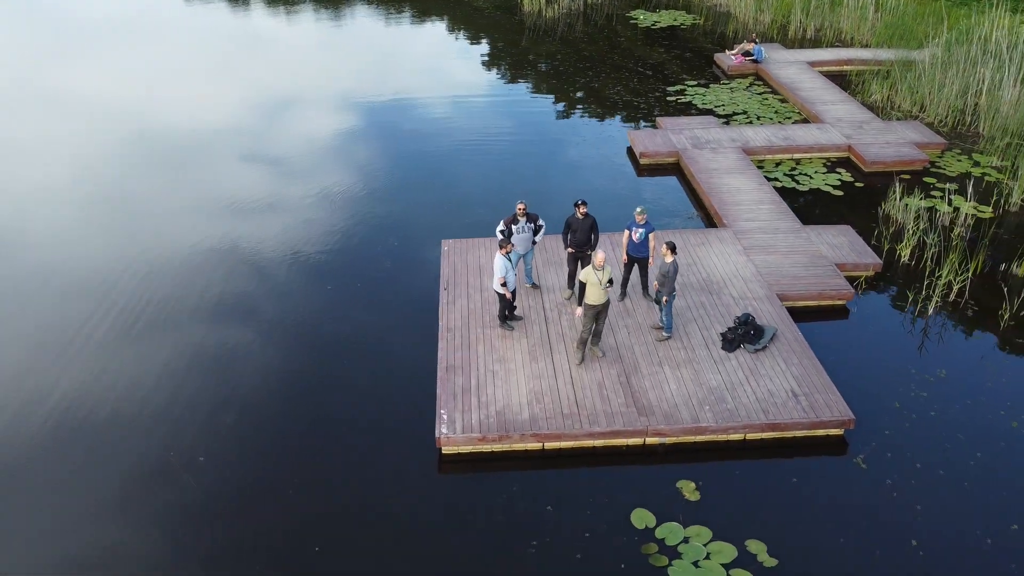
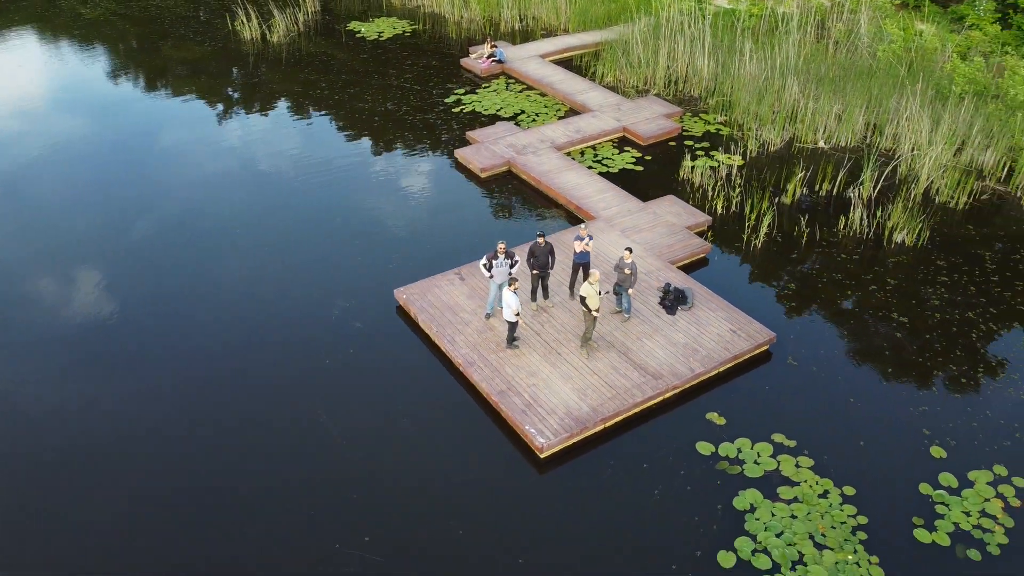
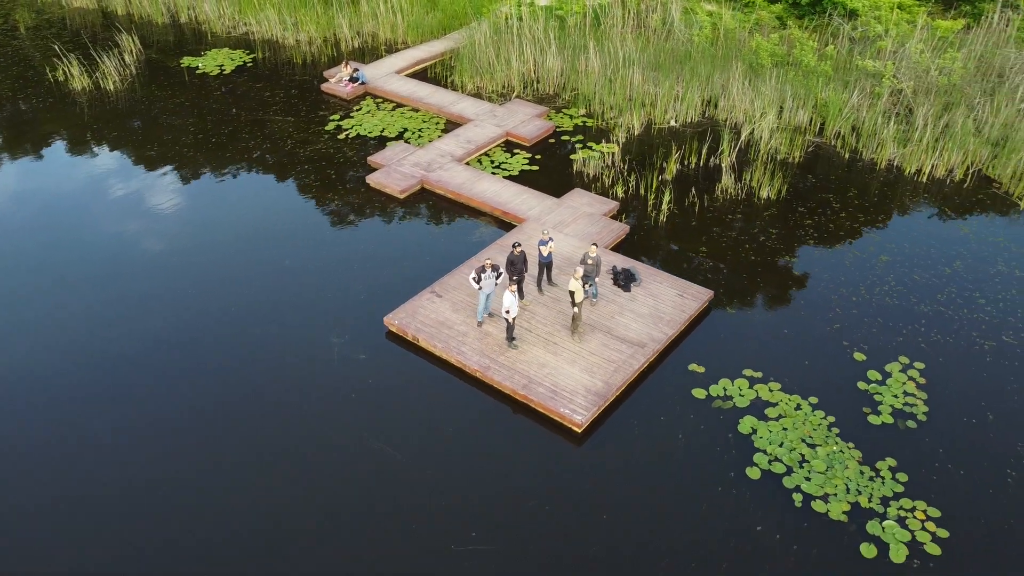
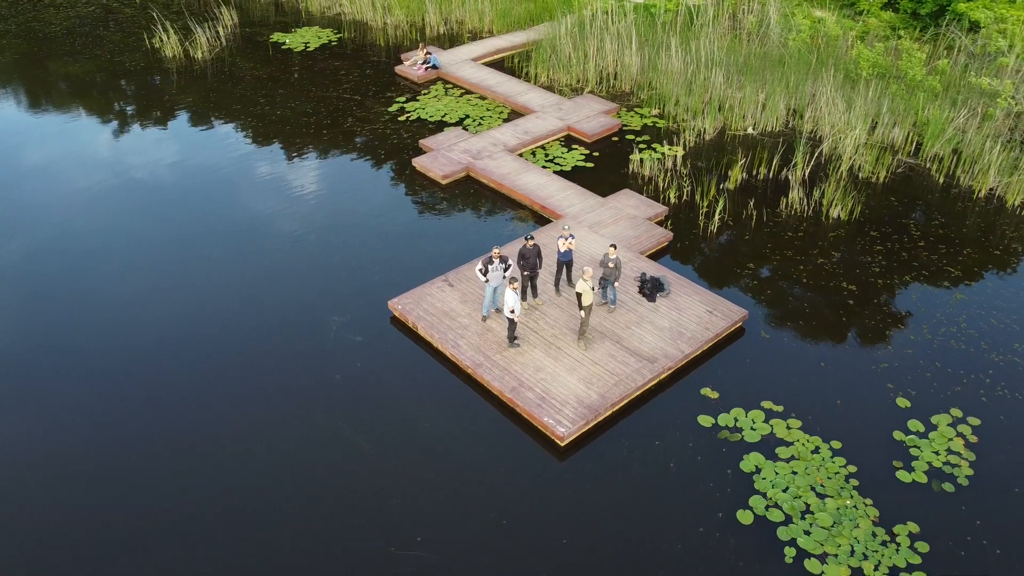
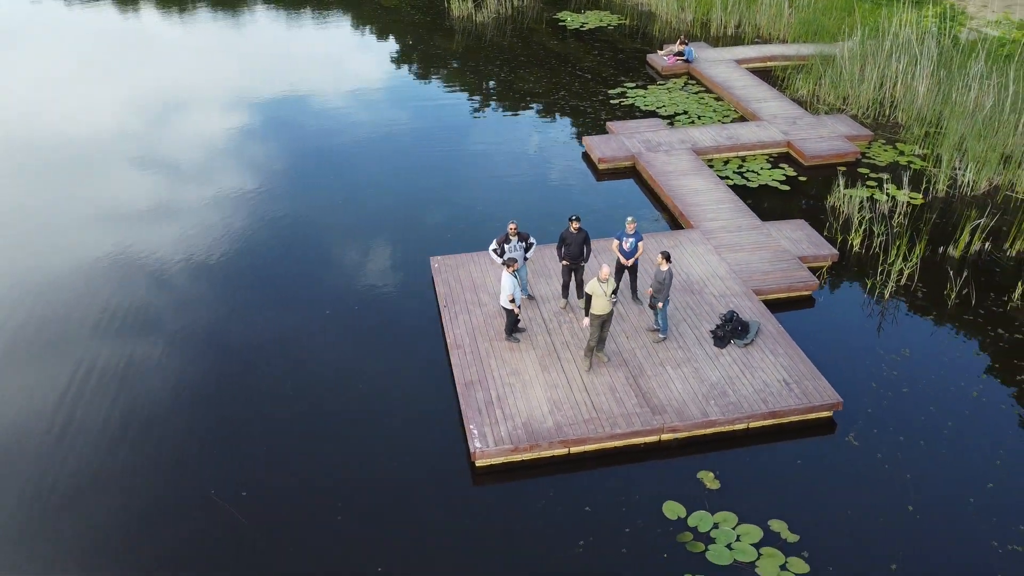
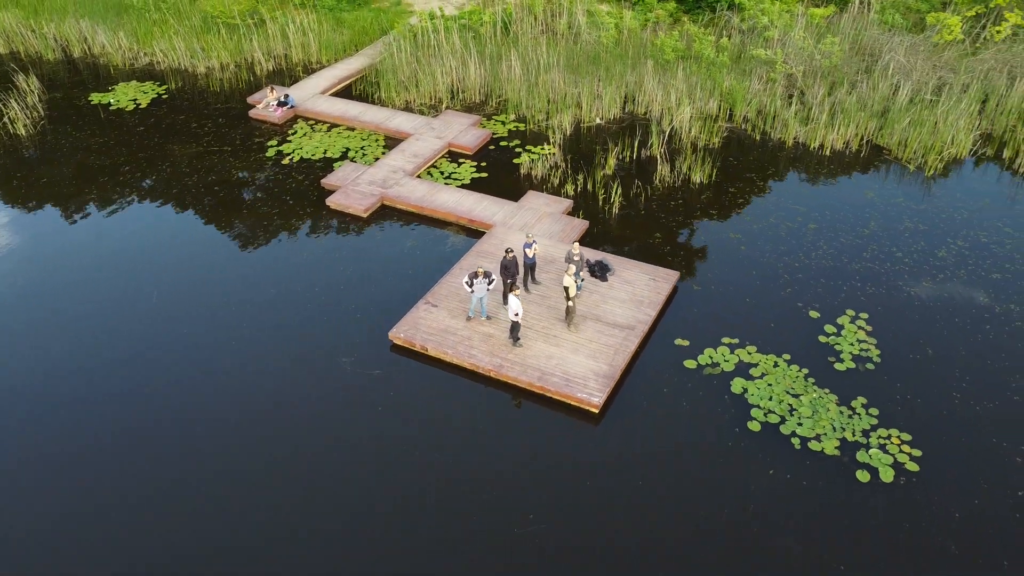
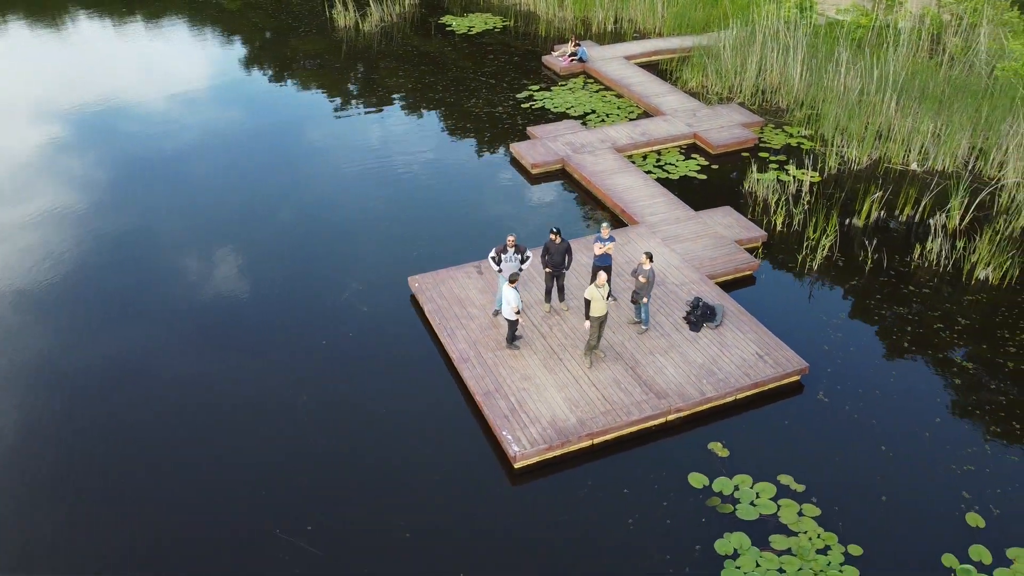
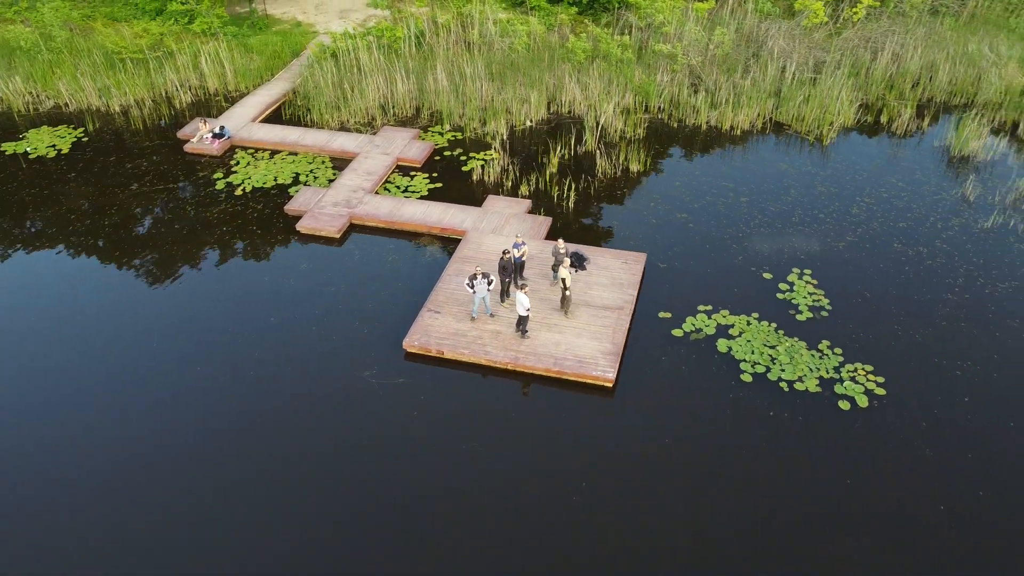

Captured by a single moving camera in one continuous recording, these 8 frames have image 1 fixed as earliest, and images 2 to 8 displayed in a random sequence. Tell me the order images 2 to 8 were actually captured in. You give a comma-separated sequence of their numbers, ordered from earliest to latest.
5, 7, 2, 4, 3, 6, 8
